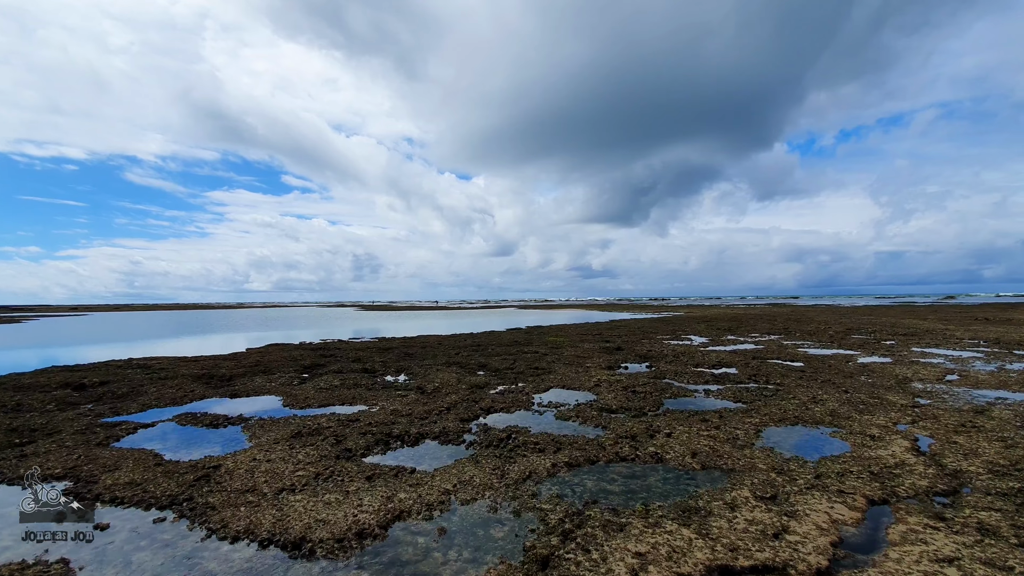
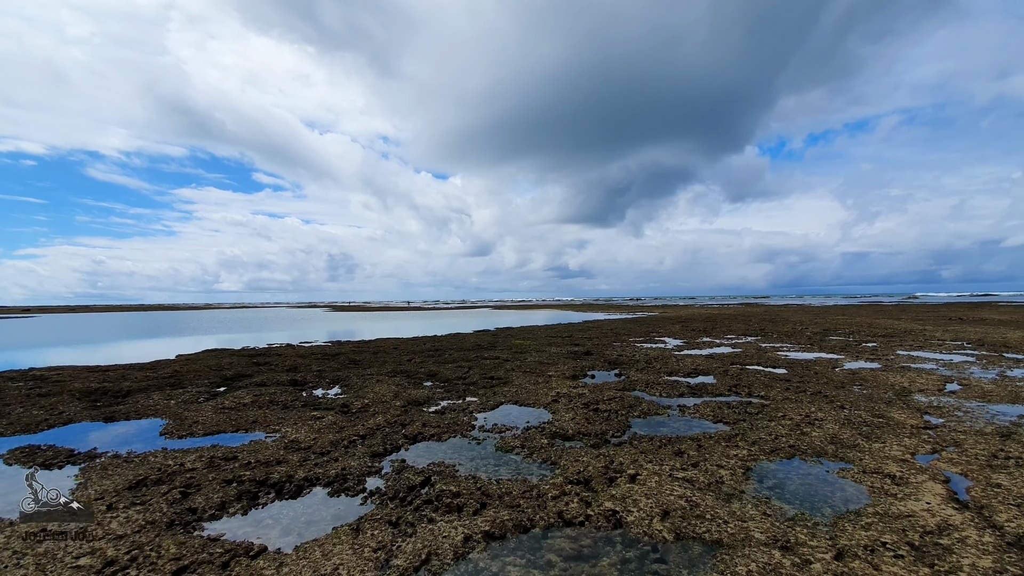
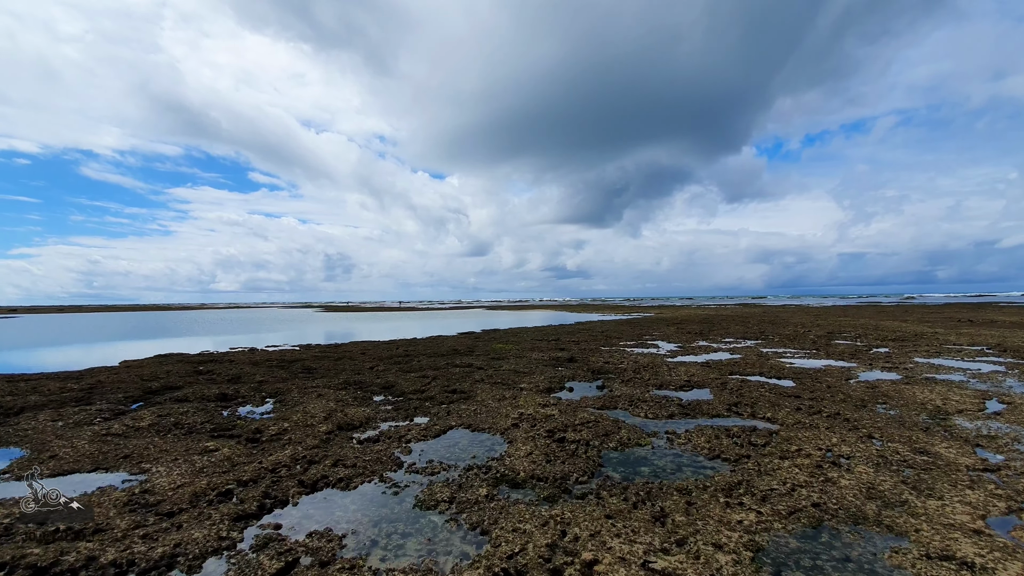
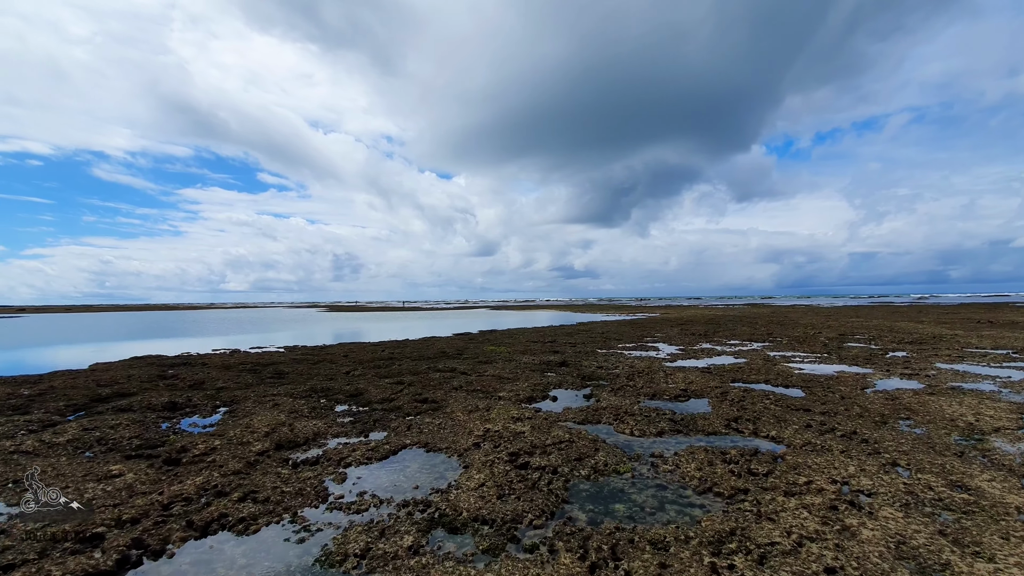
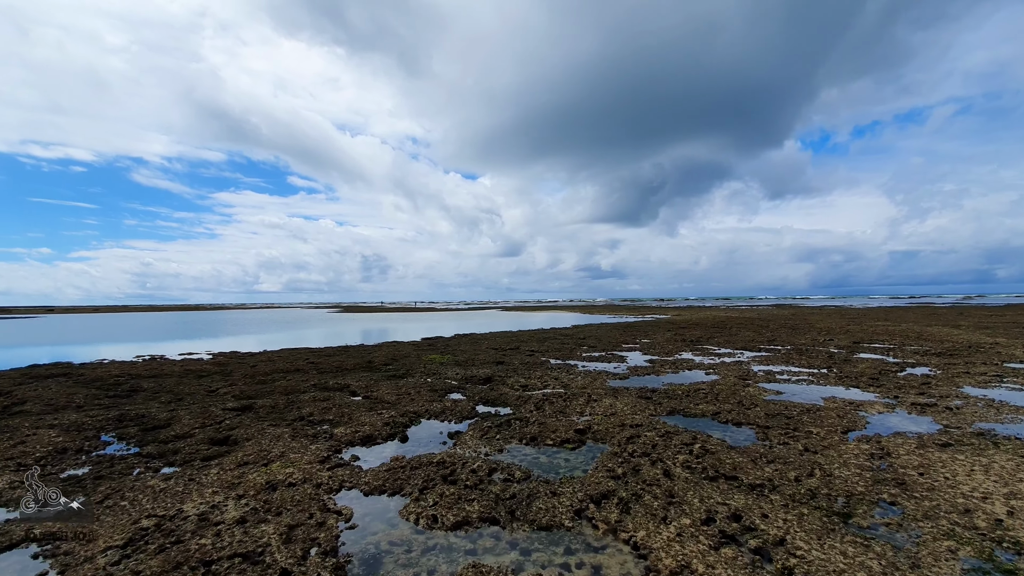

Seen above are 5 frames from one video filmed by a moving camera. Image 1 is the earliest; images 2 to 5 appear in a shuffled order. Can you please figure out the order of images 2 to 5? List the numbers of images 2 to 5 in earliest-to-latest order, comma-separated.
2, 3, 4, 5
